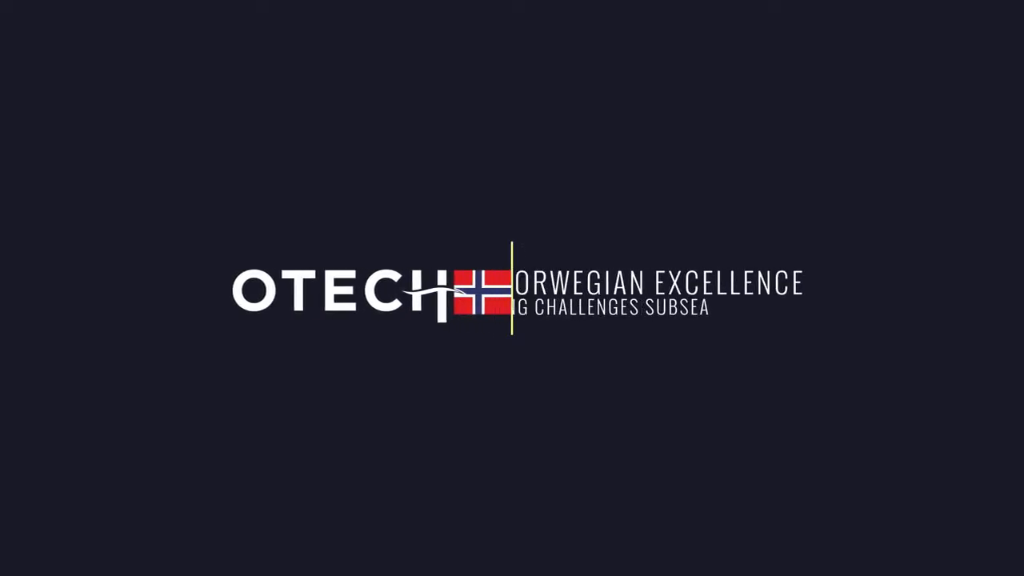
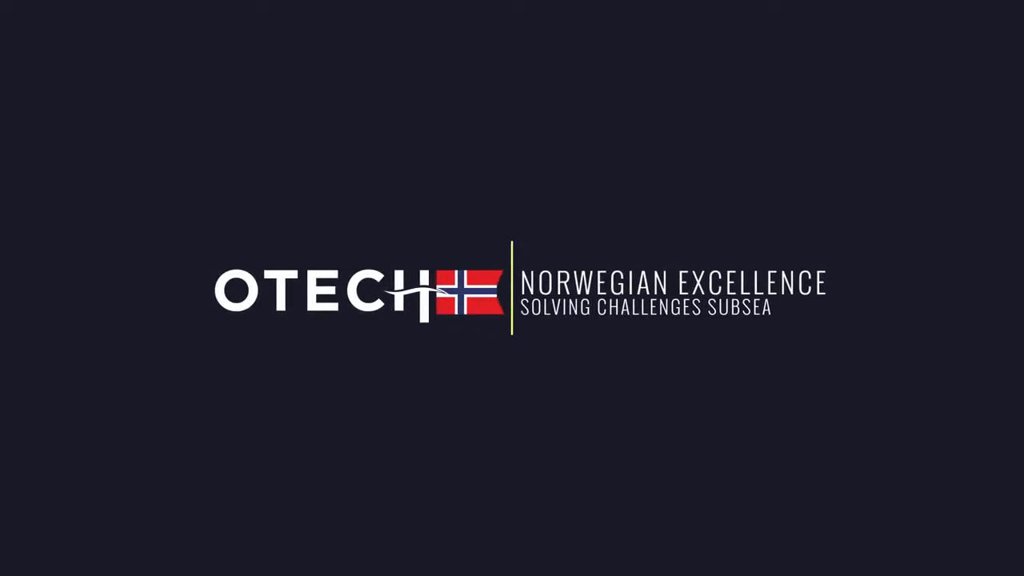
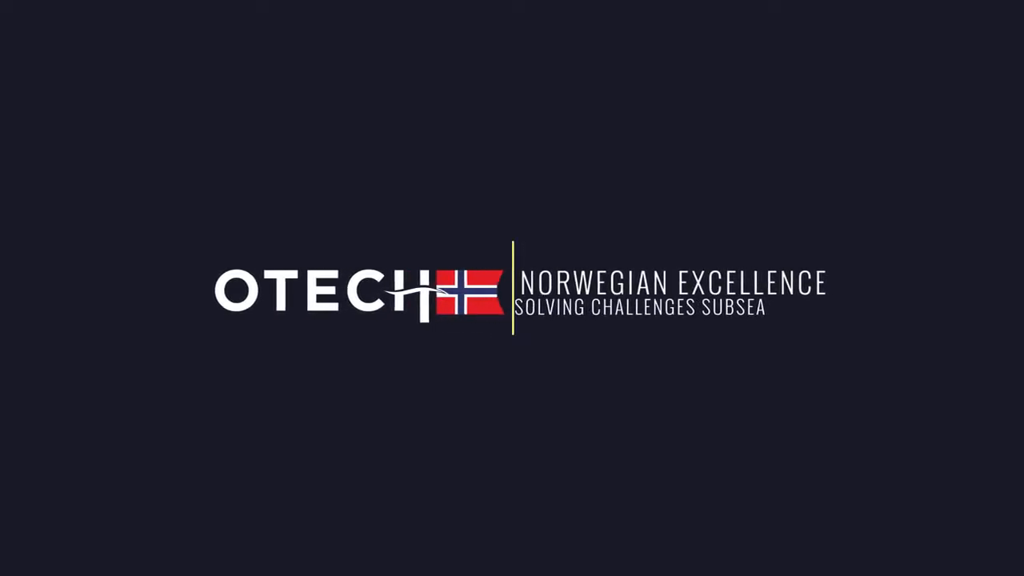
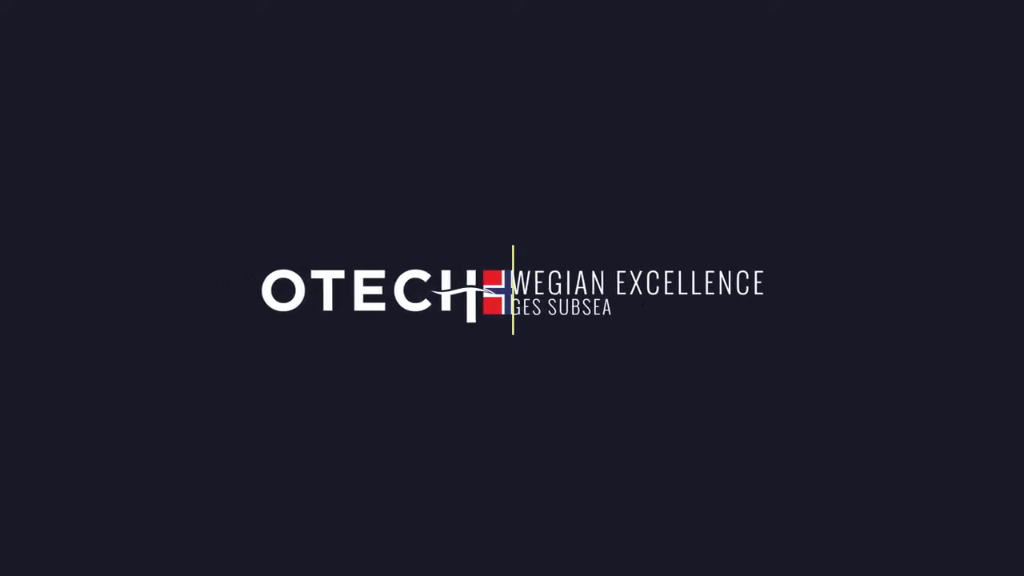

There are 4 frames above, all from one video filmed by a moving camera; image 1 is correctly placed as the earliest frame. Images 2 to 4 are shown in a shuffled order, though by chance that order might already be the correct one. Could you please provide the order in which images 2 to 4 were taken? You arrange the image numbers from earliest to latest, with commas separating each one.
2, 3, 4
